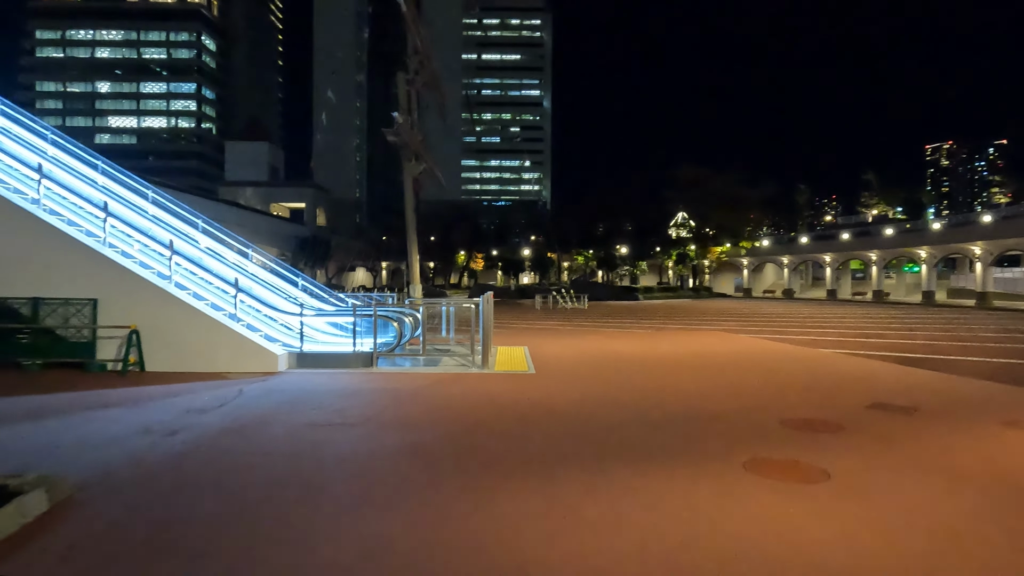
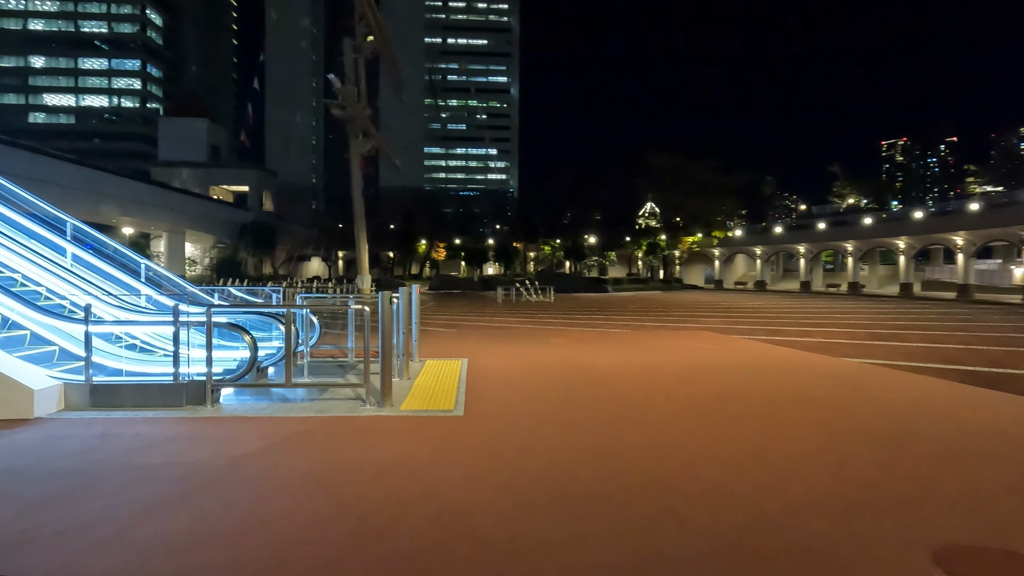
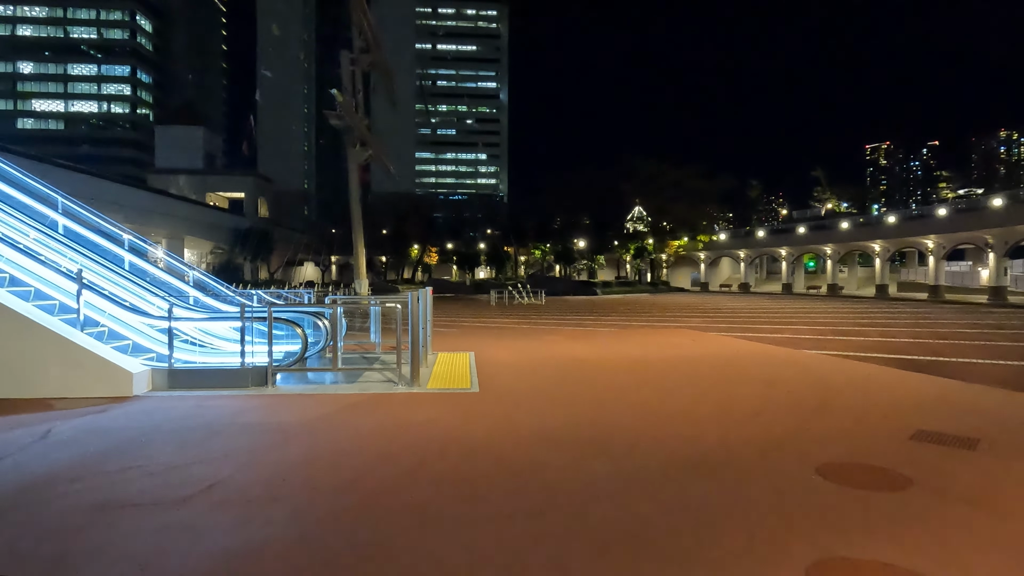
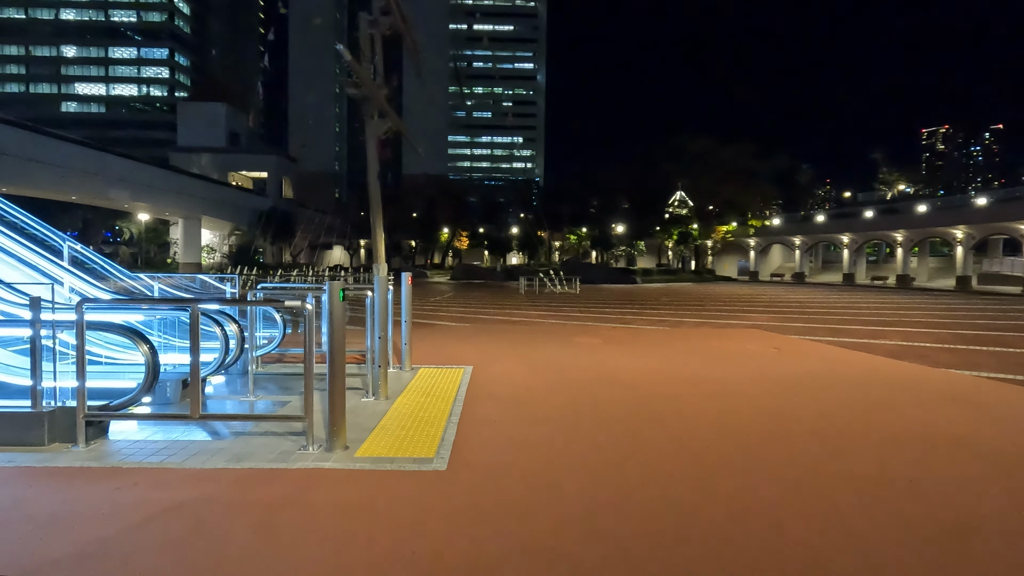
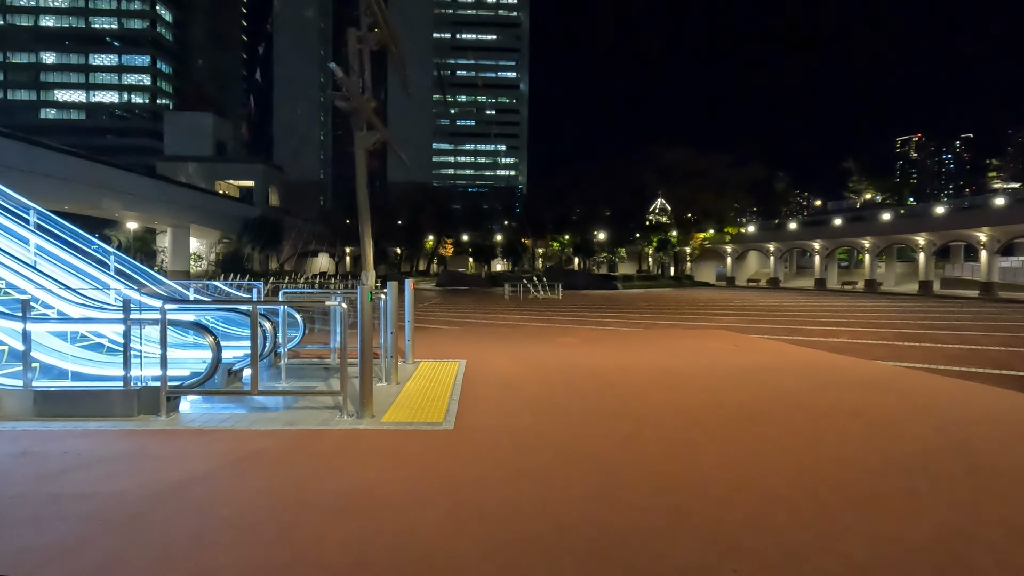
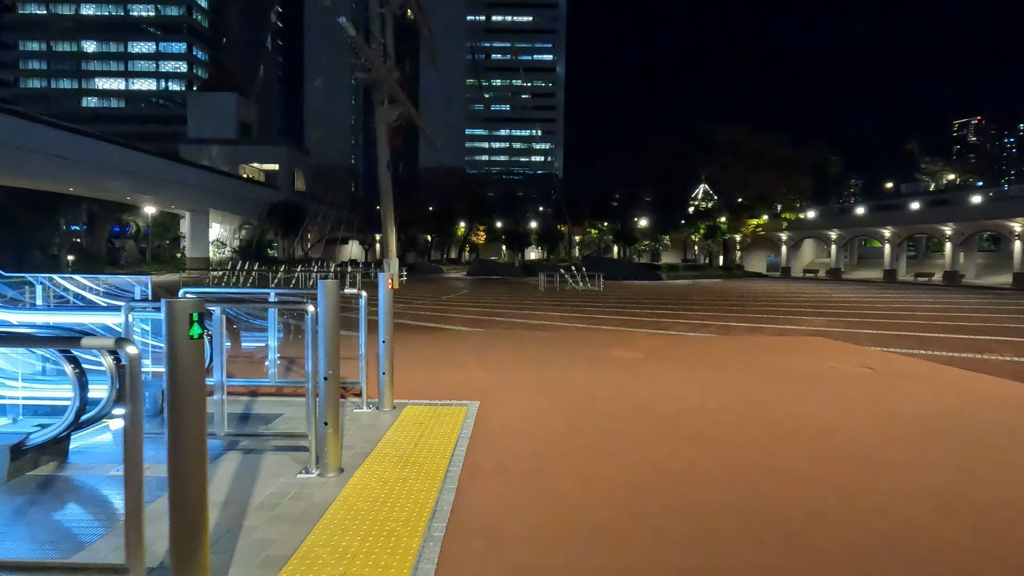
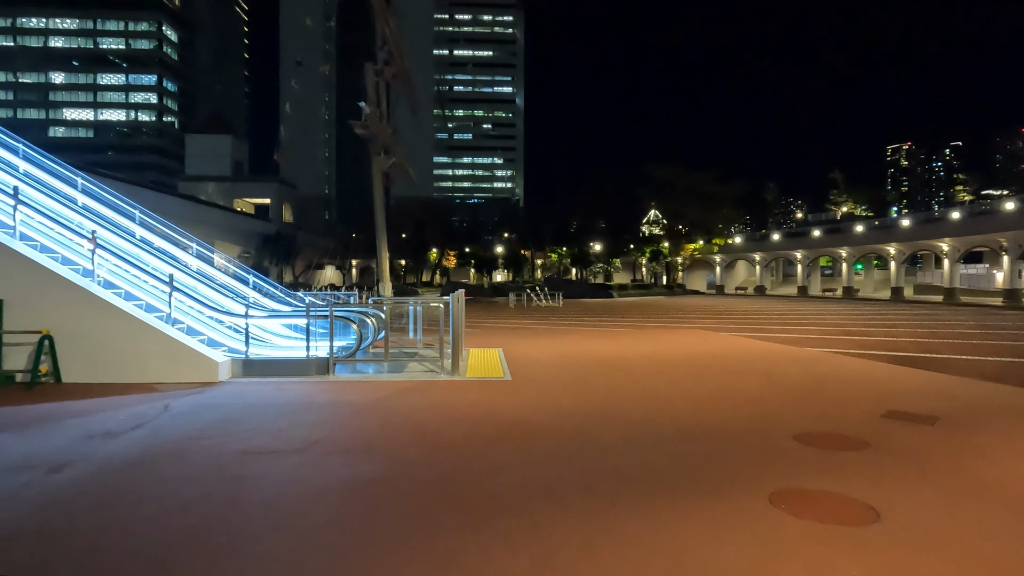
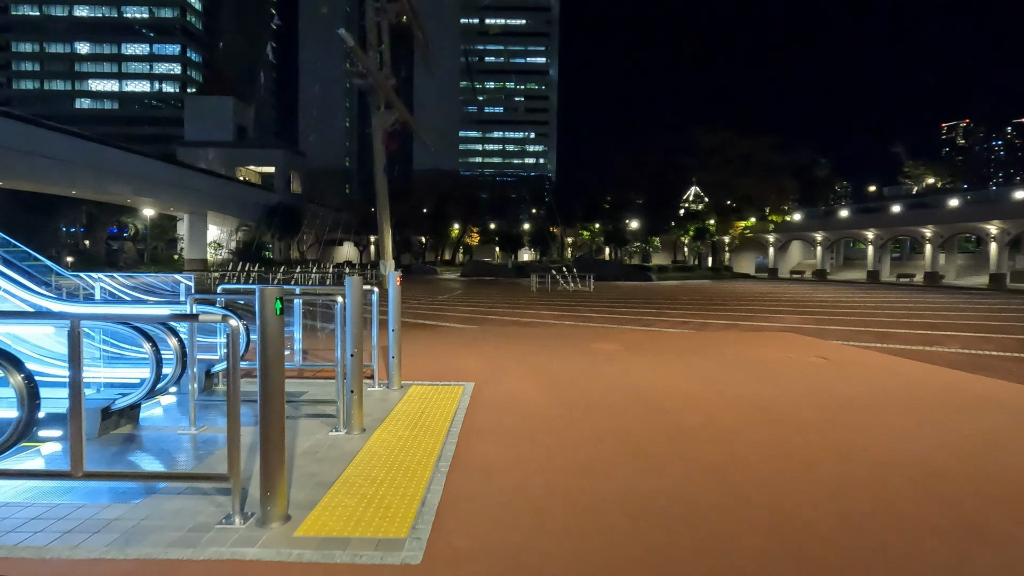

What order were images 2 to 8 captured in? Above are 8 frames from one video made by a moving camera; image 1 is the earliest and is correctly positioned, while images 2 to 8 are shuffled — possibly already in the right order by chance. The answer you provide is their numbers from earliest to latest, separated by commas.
7, 3, 2, 5, 4, 8, 6
